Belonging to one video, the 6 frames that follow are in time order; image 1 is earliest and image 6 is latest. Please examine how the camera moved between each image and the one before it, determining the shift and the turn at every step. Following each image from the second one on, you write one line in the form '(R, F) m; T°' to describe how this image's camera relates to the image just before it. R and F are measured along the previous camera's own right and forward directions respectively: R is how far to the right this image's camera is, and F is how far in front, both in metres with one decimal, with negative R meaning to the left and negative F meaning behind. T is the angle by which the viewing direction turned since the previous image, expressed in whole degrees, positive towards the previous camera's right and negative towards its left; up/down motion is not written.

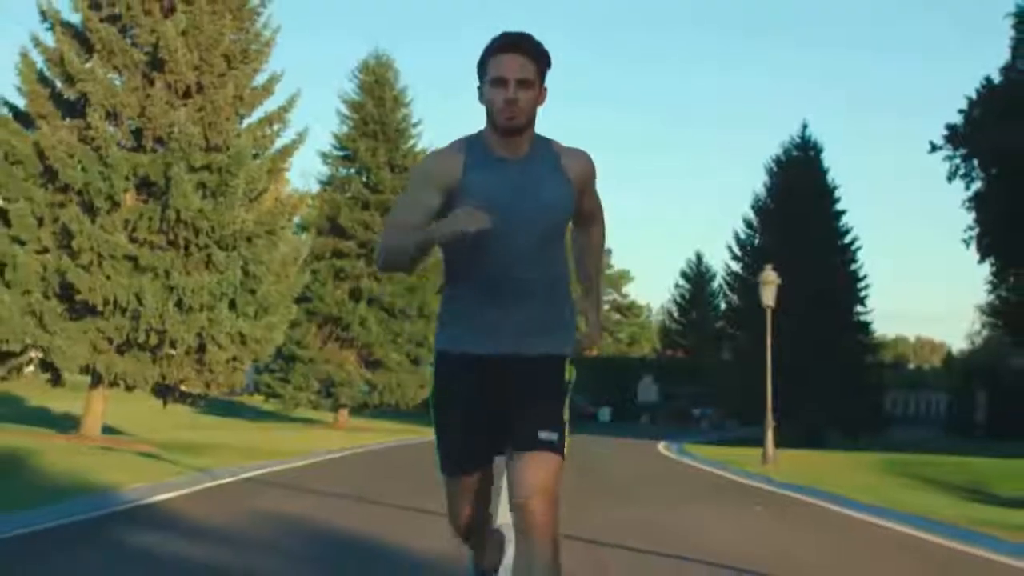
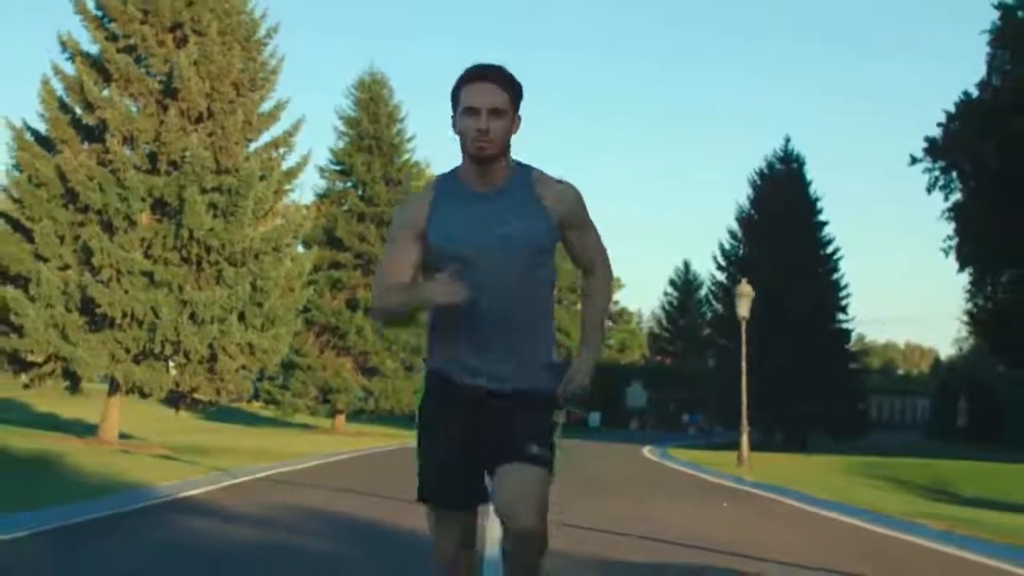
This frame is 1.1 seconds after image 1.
(0.0, -1.7) m; 0°
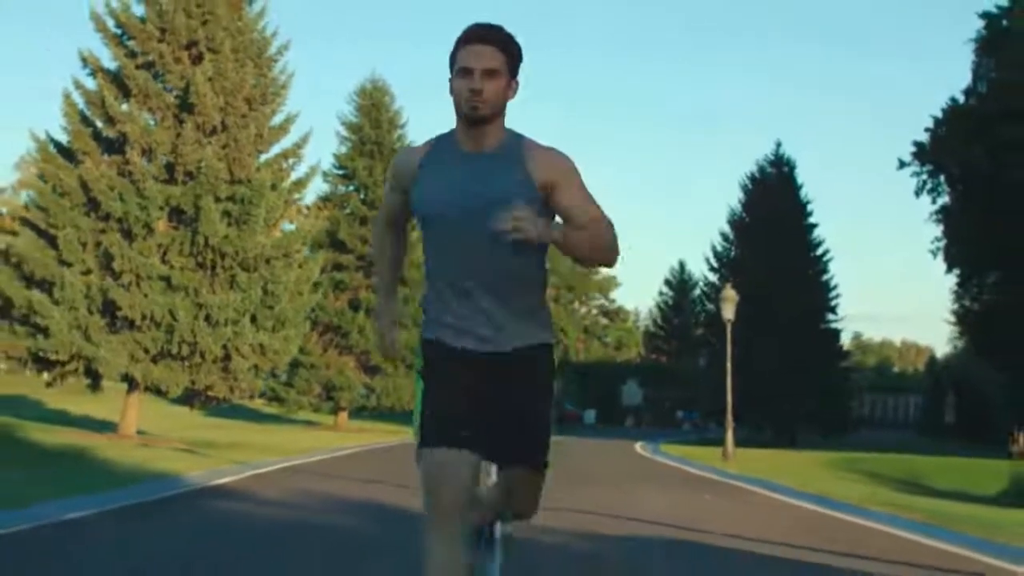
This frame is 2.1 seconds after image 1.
(0.0, -1.5) m; 0°
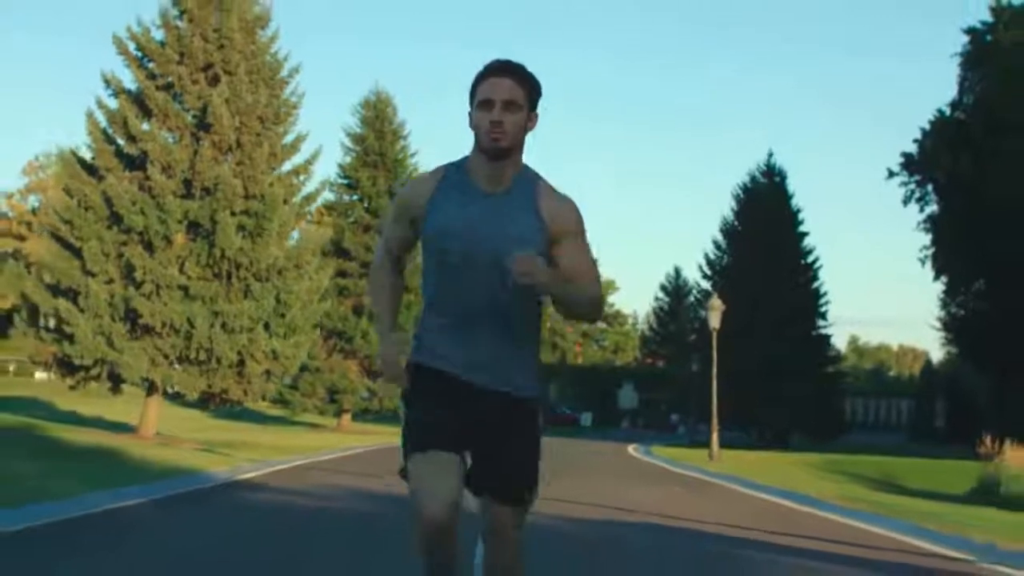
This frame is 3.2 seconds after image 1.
(0.0, -1.7) m; 0°
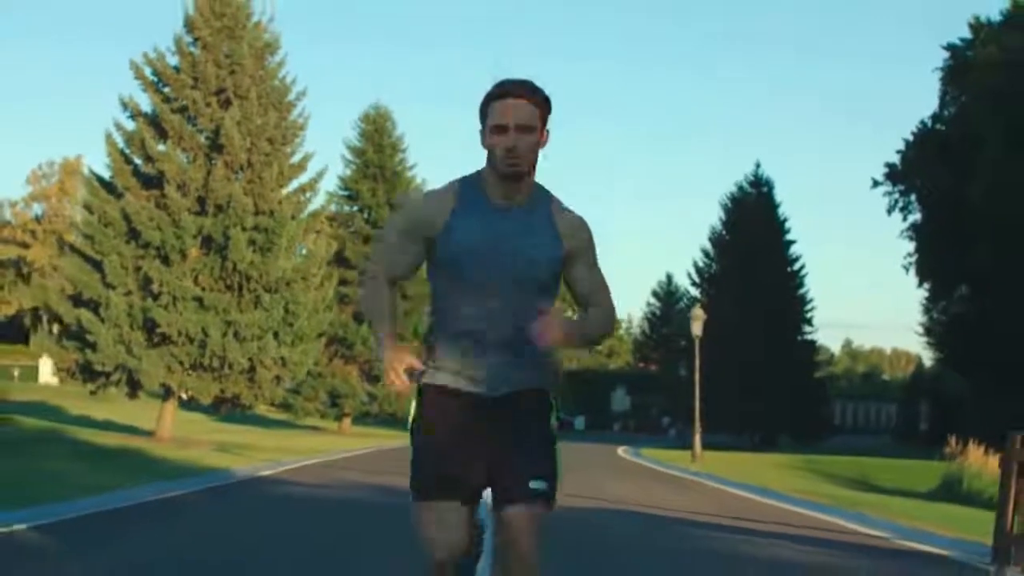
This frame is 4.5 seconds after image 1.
(0.0, -1.9) m; 0°
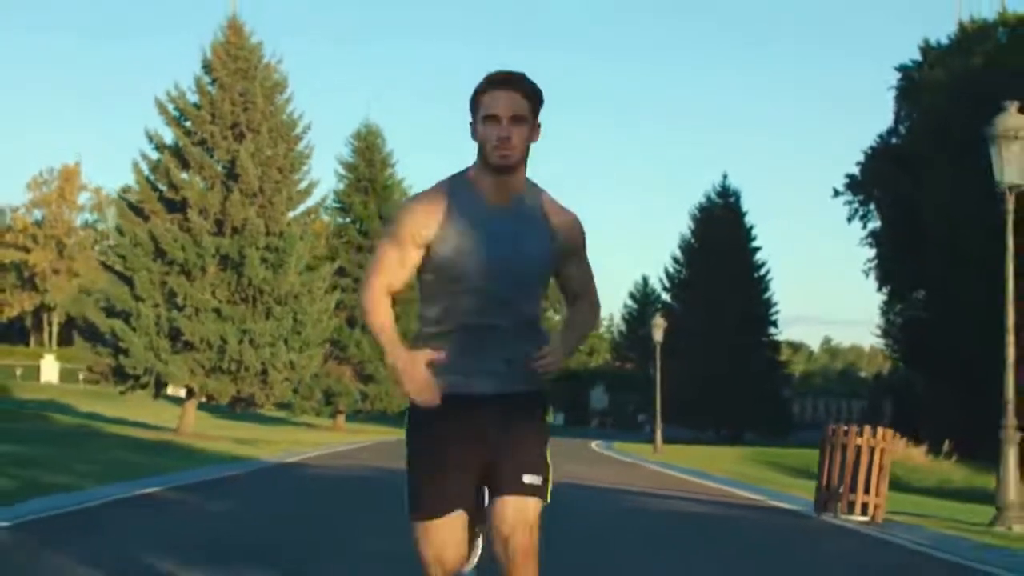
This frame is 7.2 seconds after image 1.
(0.0, -4.2) m; +1°
